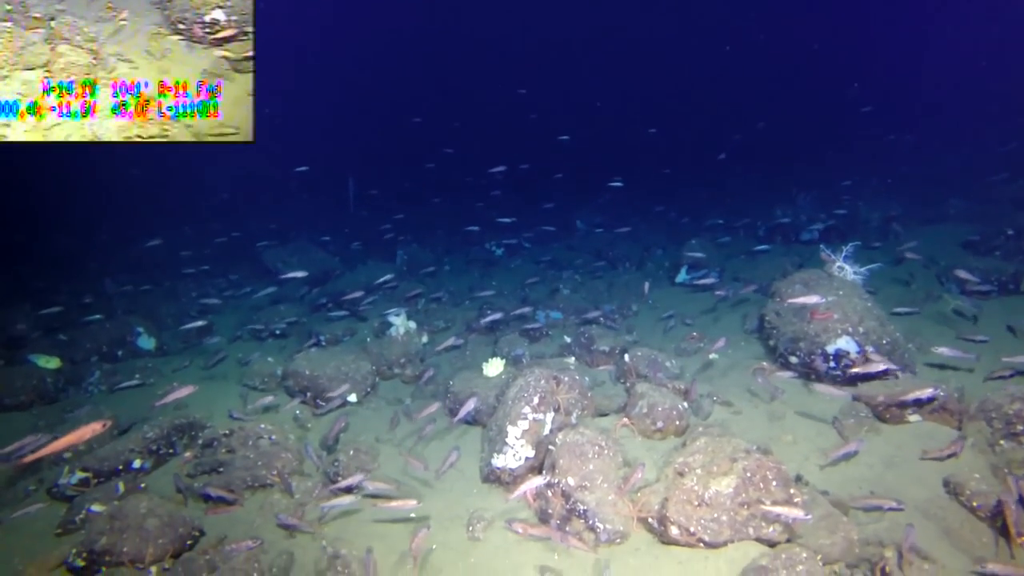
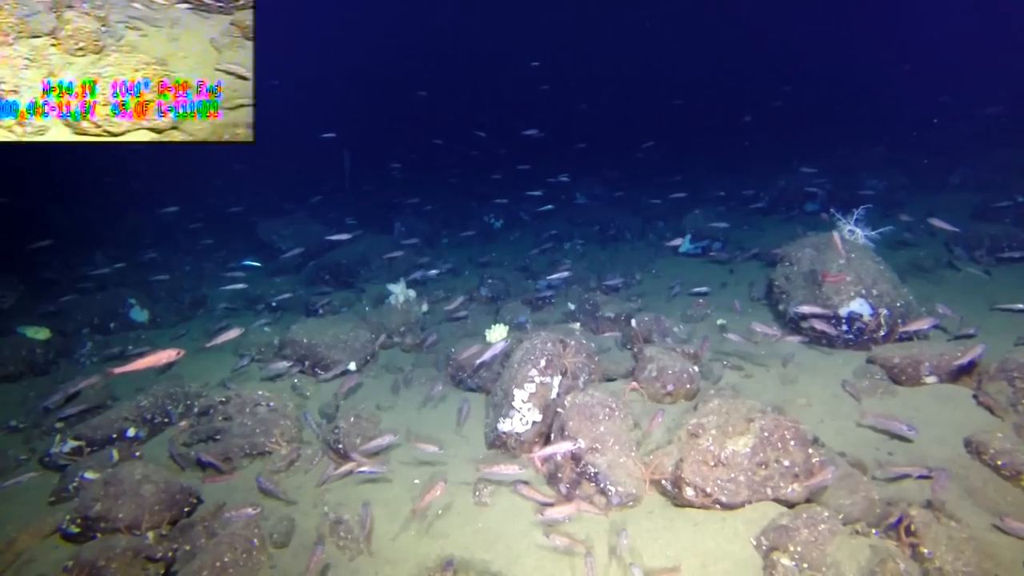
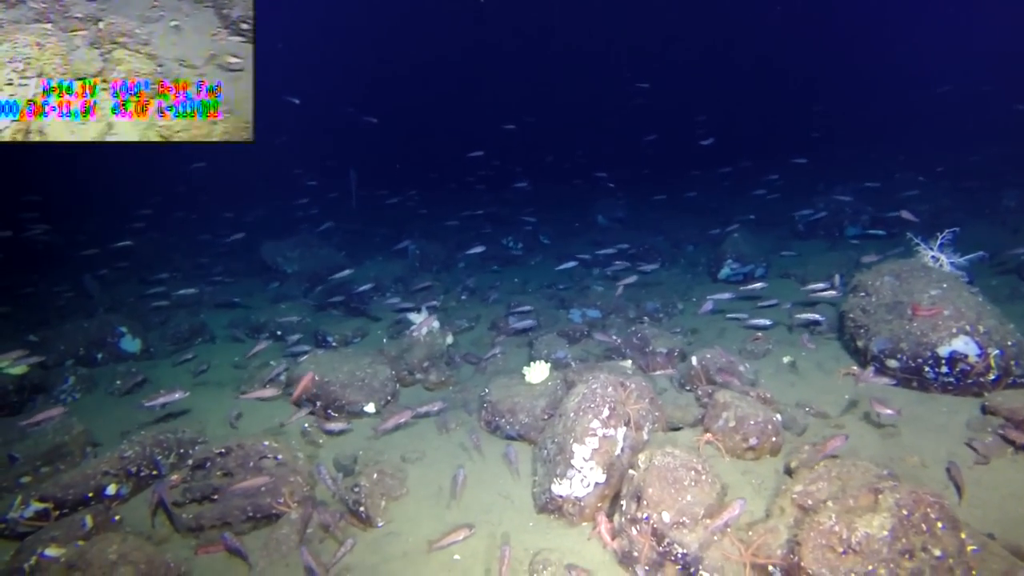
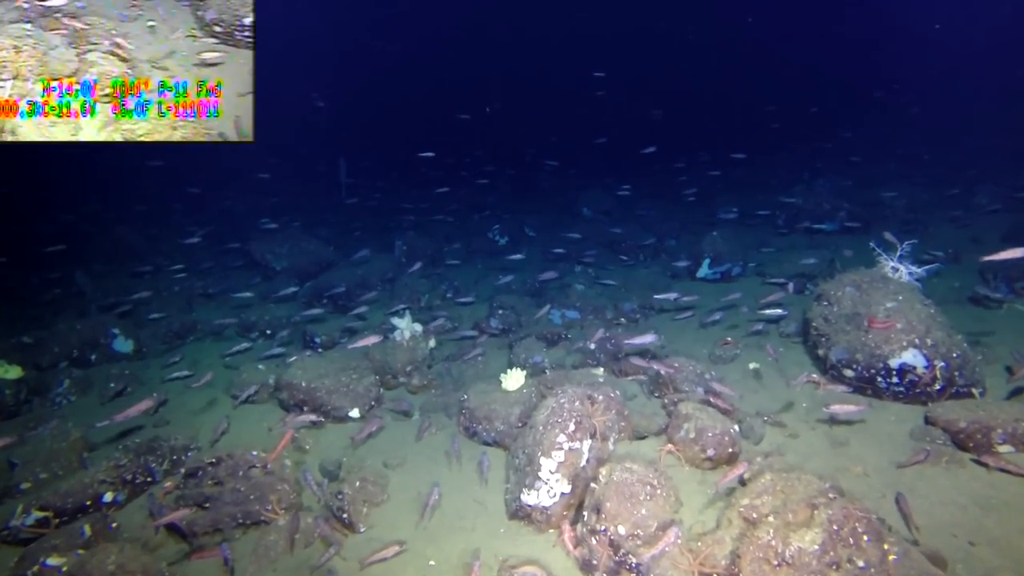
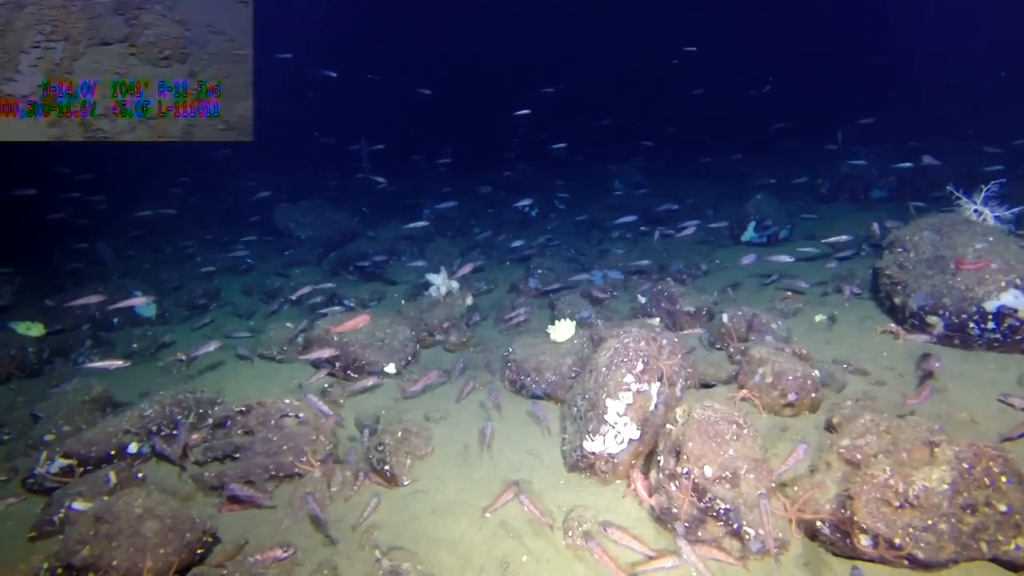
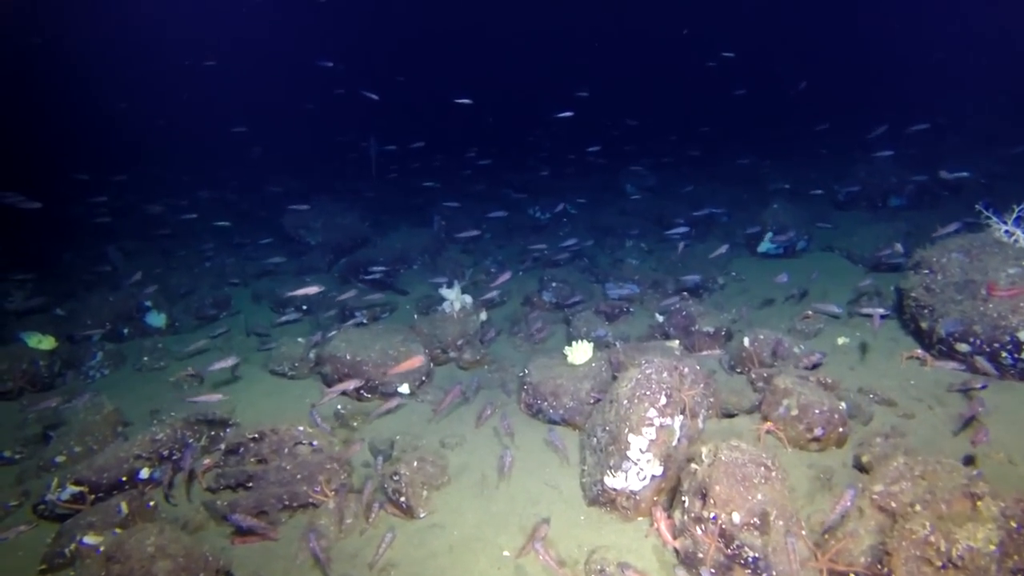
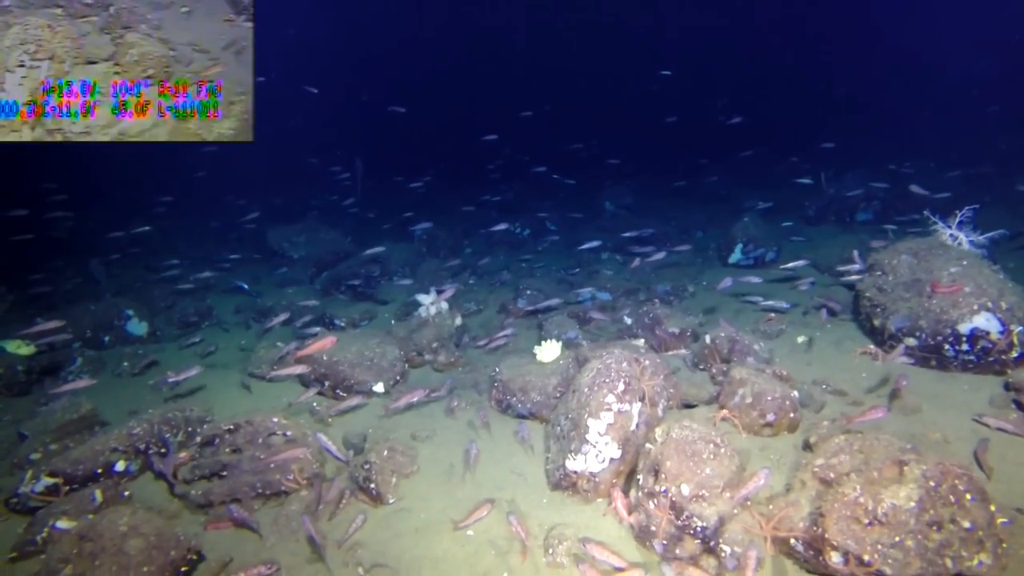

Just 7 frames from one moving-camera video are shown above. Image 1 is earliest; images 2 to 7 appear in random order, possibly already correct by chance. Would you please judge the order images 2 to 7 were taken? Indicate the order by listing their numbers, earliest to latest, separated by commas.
2, 4, 3, 7, 5, 6
